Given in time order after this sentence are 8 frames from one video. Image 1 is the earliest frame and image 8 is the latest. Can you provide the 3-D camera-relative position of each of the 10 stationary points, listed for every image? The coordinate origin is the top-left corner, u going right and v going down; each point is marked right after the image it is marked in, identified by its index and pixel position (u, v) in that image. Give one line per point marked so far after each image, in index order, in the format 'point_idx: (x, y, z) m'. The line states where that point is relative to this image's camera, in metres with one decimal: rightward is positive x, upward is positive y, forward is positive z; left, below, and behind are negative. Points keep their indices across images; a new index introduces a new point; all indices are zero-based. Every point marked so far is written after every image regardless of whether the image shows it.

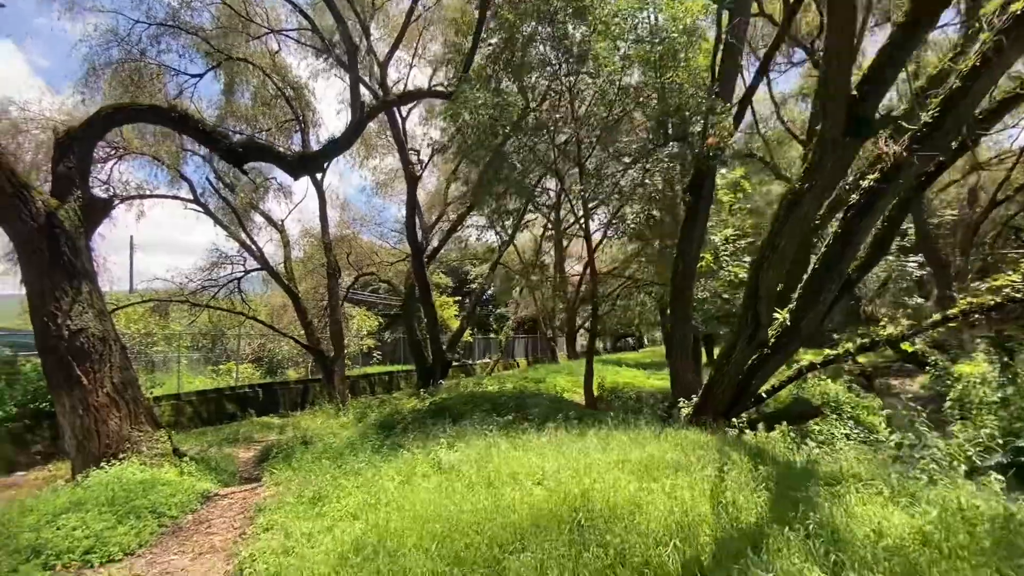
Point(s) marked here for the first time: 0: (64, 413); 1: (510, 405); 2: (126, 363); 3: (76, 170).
0: (-5.8, -1.6, +6.3) m
1: (0.0, -2.3, +9.4) m
2: (-5.4, -1.0, +6.8) m
3: (-6.2, +1.7, +7.0) m
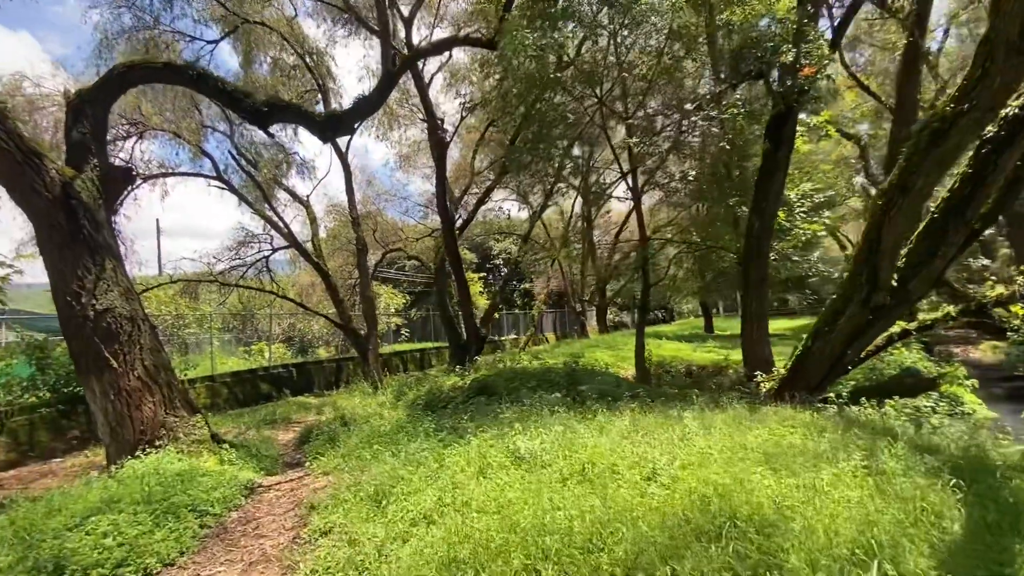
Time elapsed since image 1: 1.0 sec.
0: (-5.0, -1.3, +5.9) m
1: (+0.9, -1.7, +8.8) m
2: (-4.7, -0.7, +6.4) m
3: (-5.5, +2.0, +6.4) m
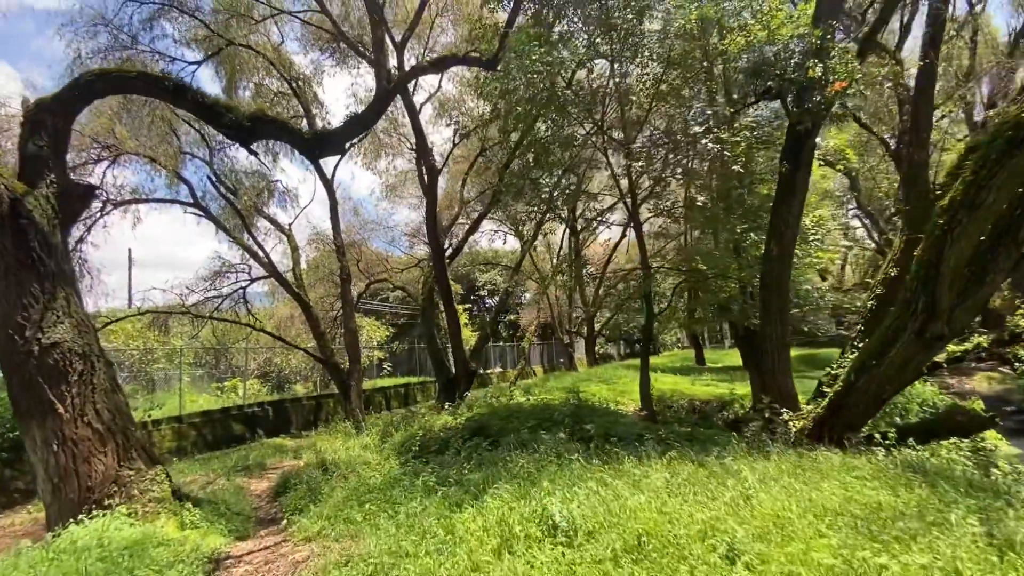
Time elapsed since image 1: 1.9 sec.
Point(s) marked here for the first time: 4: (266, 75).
0: (-4.9, -1.7, +5.0) m
1: (+0.9, -2.2, +8.1) m
2: (-4.6, -1.1, +5.6) m
3: (-5.4, +1.6, +5.7) m
4: (-6.7, +5.8, +13.3) m
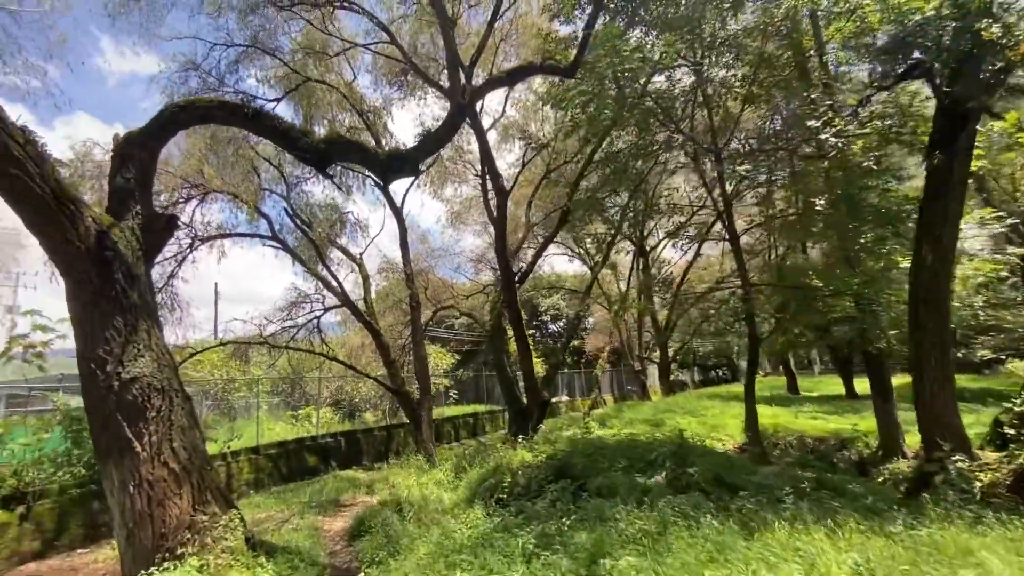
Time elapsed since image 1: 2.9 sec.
0: (-3.9, -2.0, +4.8) m
1: (+2.2, -2.6, +7.1) m
2: (-3.5, -1.4, +5.3) m
3: (-4.4, +1.2, +5.7) m
4: (-4.8, +5.0, +13.6) m
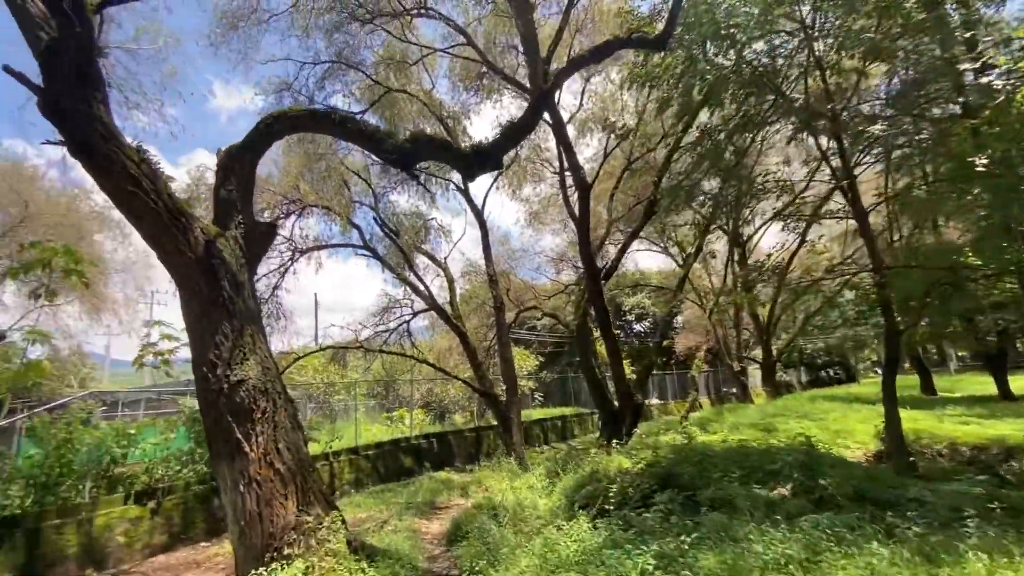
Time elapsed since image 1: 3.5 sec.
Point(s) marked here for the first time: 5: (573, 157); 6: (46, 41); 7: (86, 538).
0: (-2.9, -2.0, +4.9) m
1: (+3.5, -2.4, +6.2) m
2: (-2.4, -1.5, +5.4) m
3: (-3.4, +1.2, +6.0) m
4: (-2.6, +4.9, +13.9) m
5: (+1.5, +3.3, +12.2) m
6: (-4.8, +2.5, +4.9) m
7: (-6.2, -3.6, +7.1) m
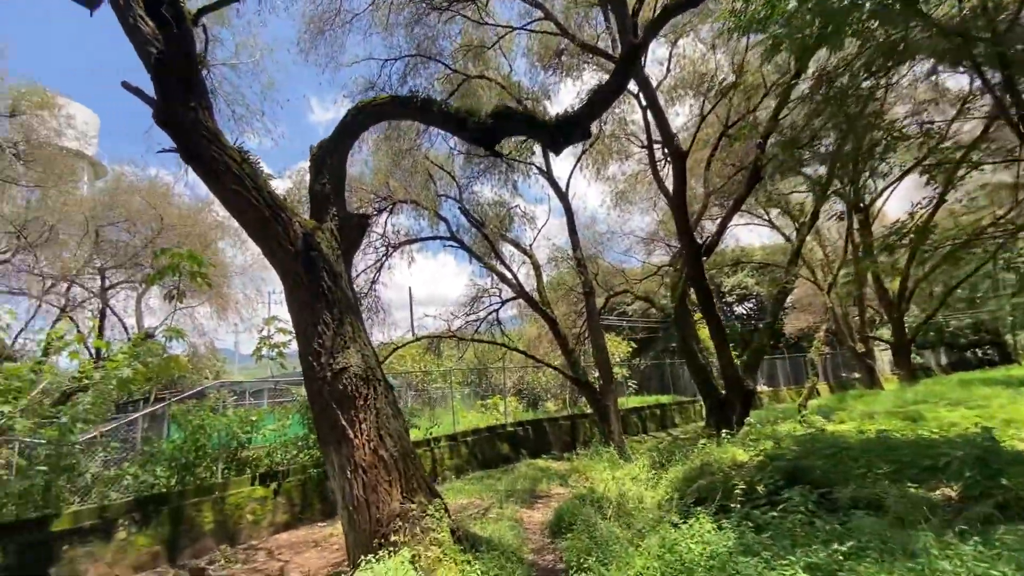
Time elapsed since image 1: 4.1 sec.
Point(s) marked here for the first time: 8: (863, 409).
0: (-1.8, -1.9, +5.1) m
1: (+4.7, -2.0, +5.2) m
2: (-1.3, -1.3, +5.4) m
3: (-2.3, +1.3, +6.1) m
4: (-0.3, +5.2, +13.7) m
5: (+3.5, +3.8, +11.3) m
6: (-3.9, +2.5, +5.3) m
7: (-4.6, -3.6, +7.8) m
8: (+9.3, -3.1, +12.8) m
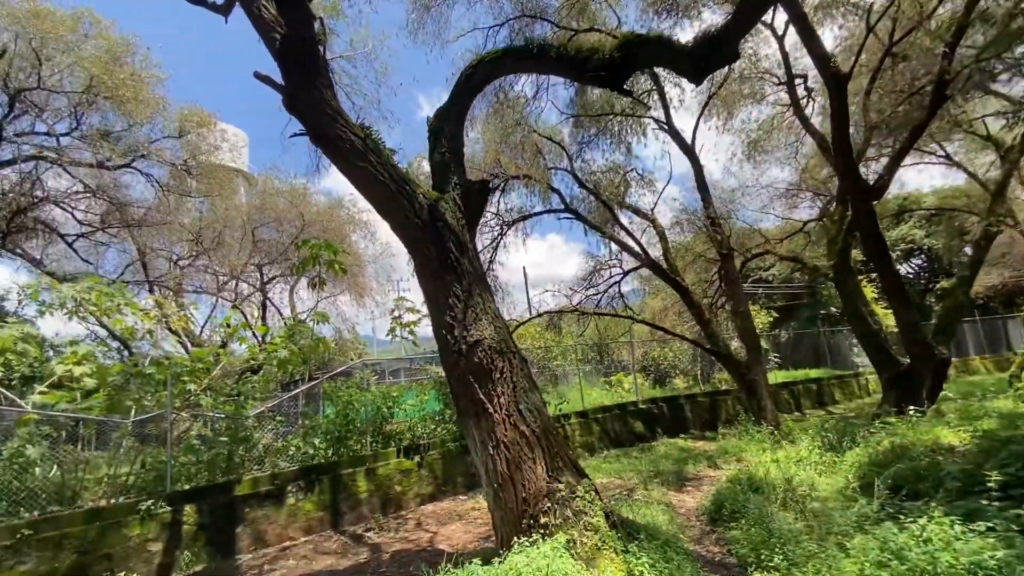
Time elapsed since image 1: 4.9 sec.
0: (-0.4, -1.6, +4.8) m
1: (+6.1, -1.3, +3.5) m
2: (+0.2, -1.0, +5.0) m
3: (-0.8, +1.6, +5.8) m
4: (+2.6, +6.0, +12.6) m
5: (+5.9, +4.7, +9.5) m
6: (-2.6, +2.7, +5.4) m
7: (-2.3, -3.3, +8.2) m
8: (+12.3, -1.8, +9.9) m
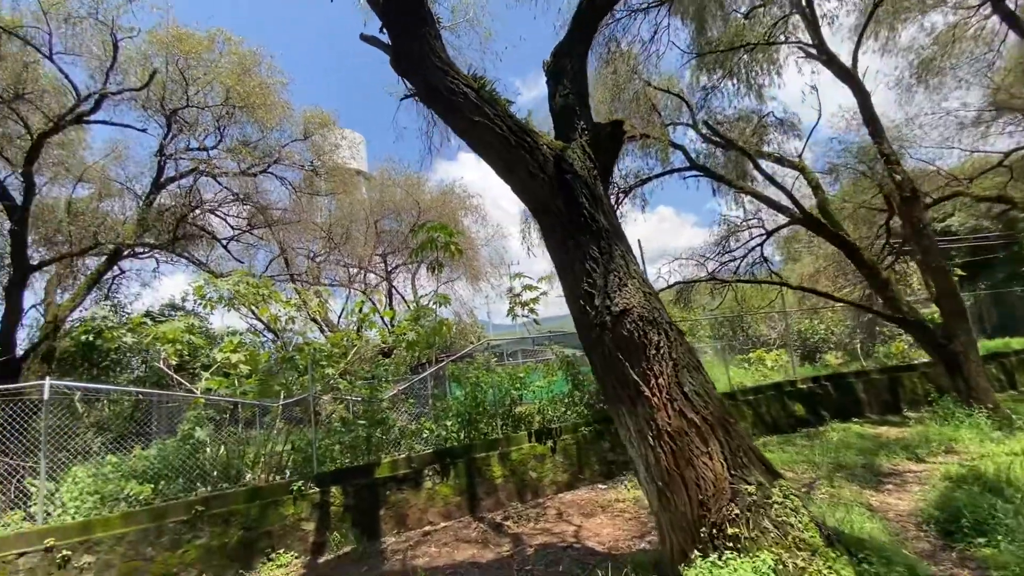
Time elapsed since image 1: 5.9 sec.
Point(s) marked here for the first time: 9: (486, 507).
0: (+1.0, -1.3, +4.1) m
1: (+6.9, -0.6, +1.3) m
2: (+1.5, -0.6, +4.1) m
3: (+0.6, +2.0, +5.0) m
4: (+5.1, +6.9, +10.8) m
5: (+7.7, +5.6, +7.0) m
6: (-1.3, +3.0, +5.0) m
7: (-0.1, -2.9, +7.8) m
8: (+14.4, -0.6, +6.2) m
9: (-0.4, -3.4, +7.5) m
